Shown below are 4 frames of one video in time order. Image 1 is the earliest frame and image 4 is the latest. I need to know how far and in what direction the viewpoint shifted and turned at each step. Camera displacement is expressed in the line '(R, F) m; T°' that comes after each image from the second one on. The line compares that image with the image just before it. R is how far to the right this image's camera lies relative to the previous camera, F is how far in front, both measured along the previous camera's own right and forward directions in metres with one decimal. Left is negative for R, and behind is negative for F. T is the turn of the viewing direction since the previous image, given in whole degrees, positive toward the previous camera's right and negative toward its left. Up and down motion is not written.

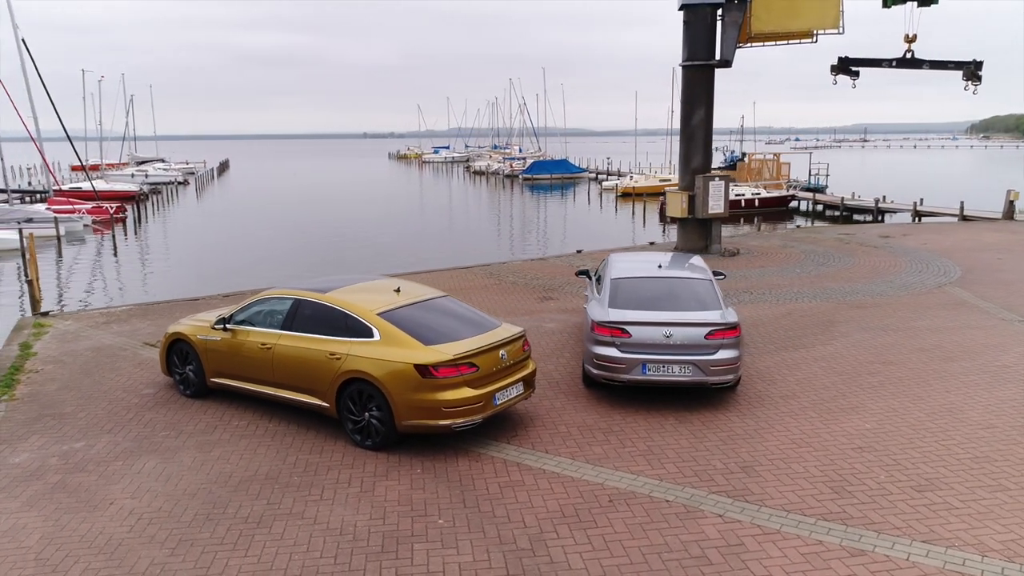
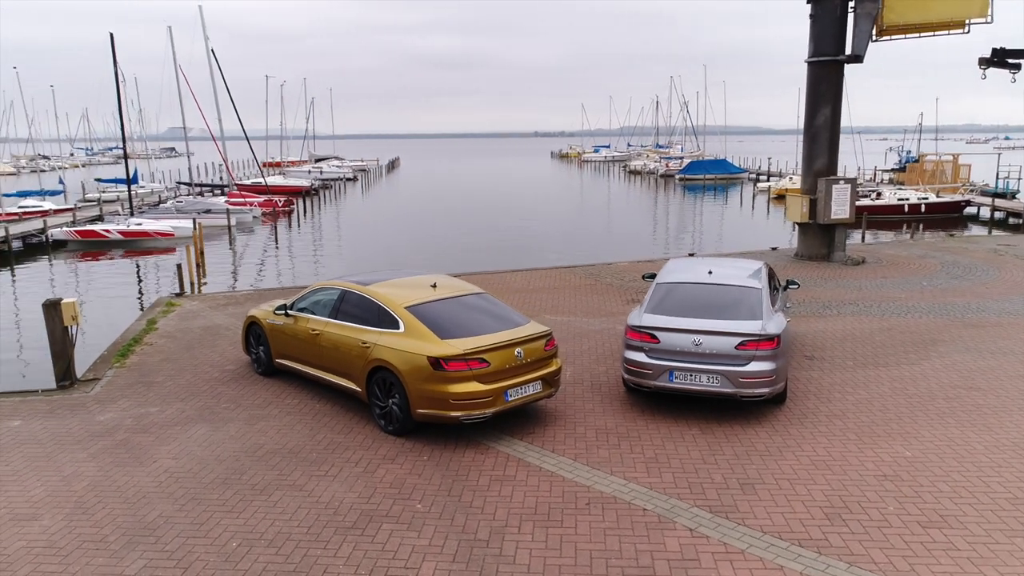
(+1.3, 0.0) m; -12°
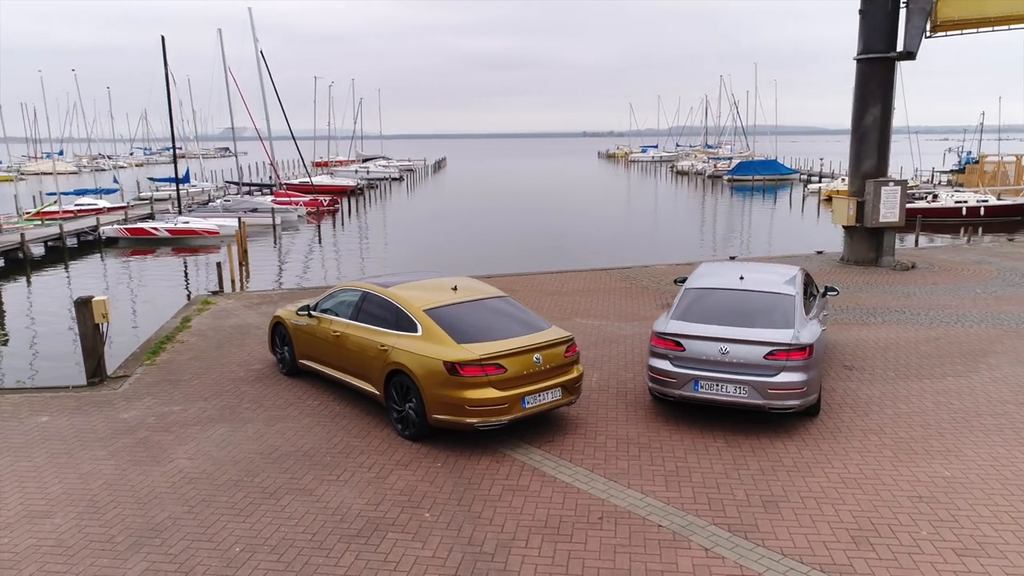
(+0.2, +0.2) m; -3°
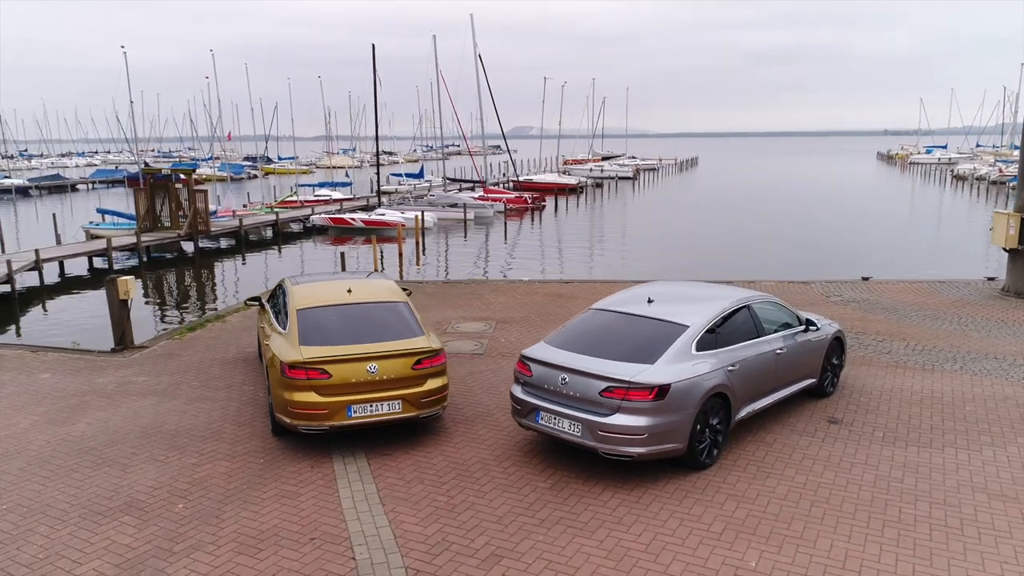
(+3.6, +1.0) m; -20°
